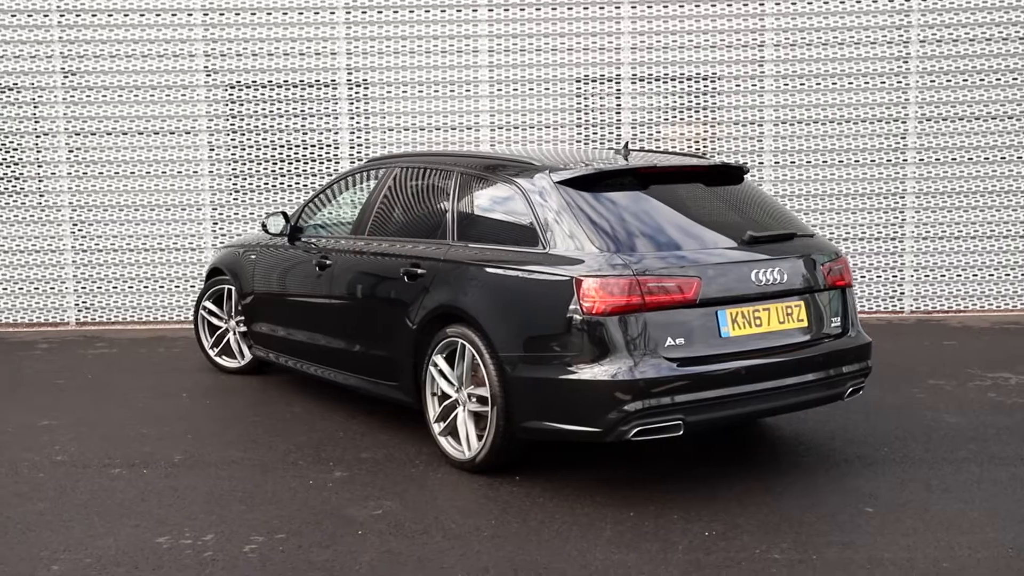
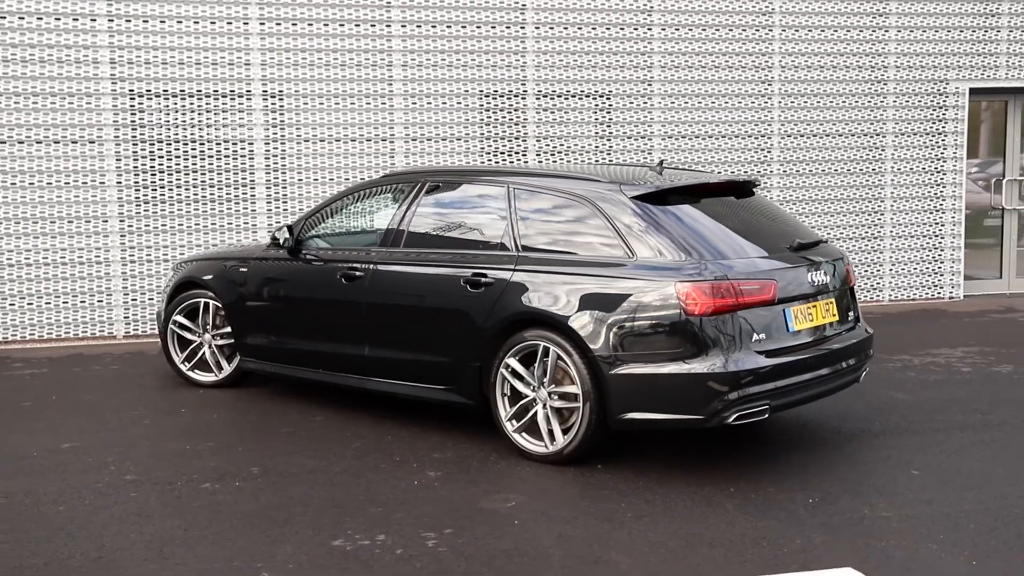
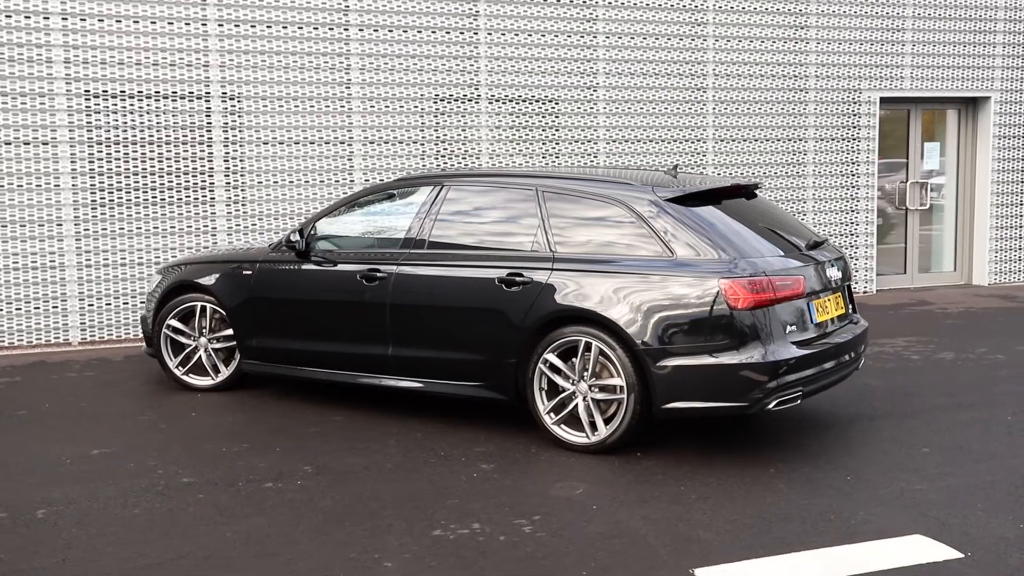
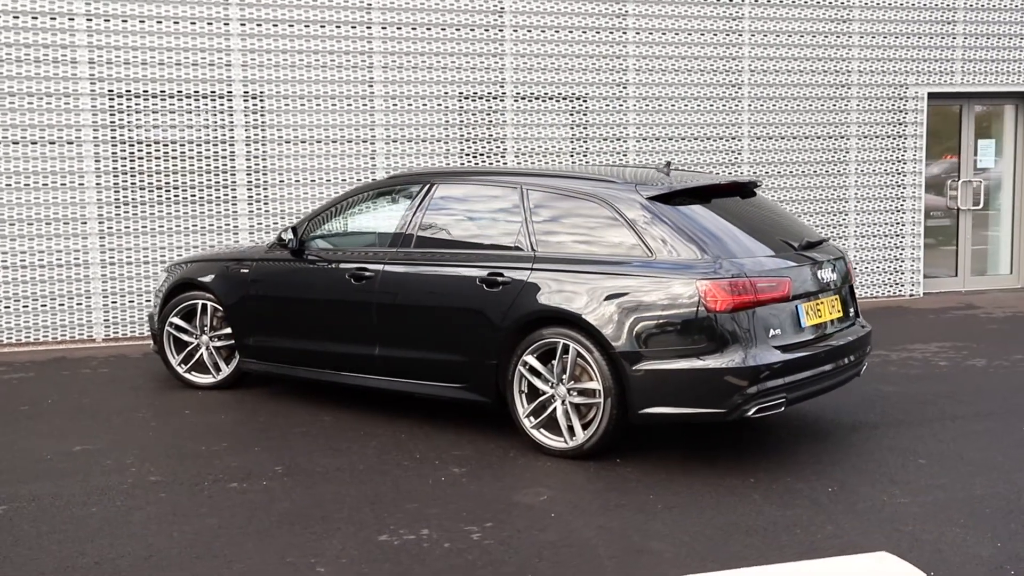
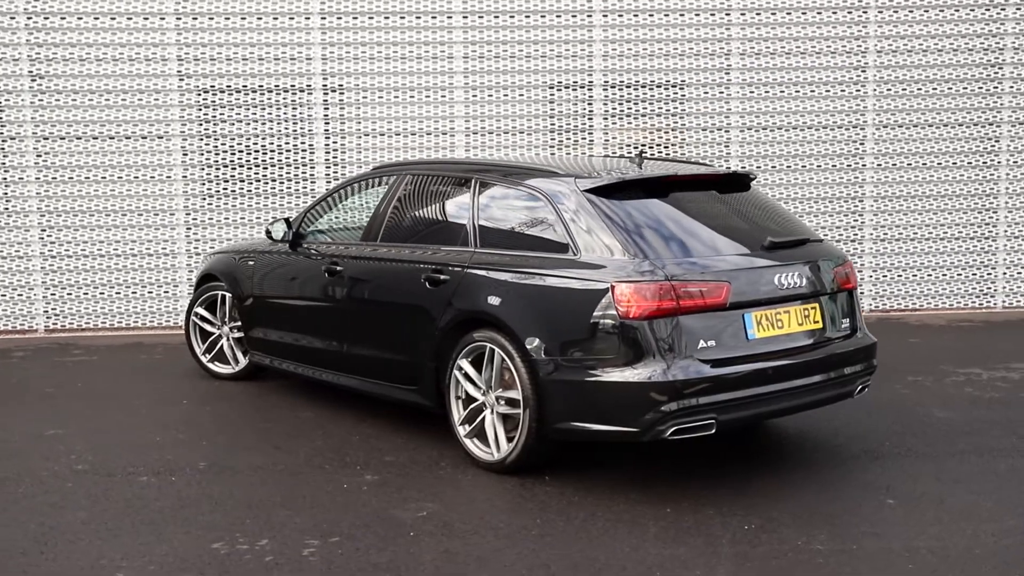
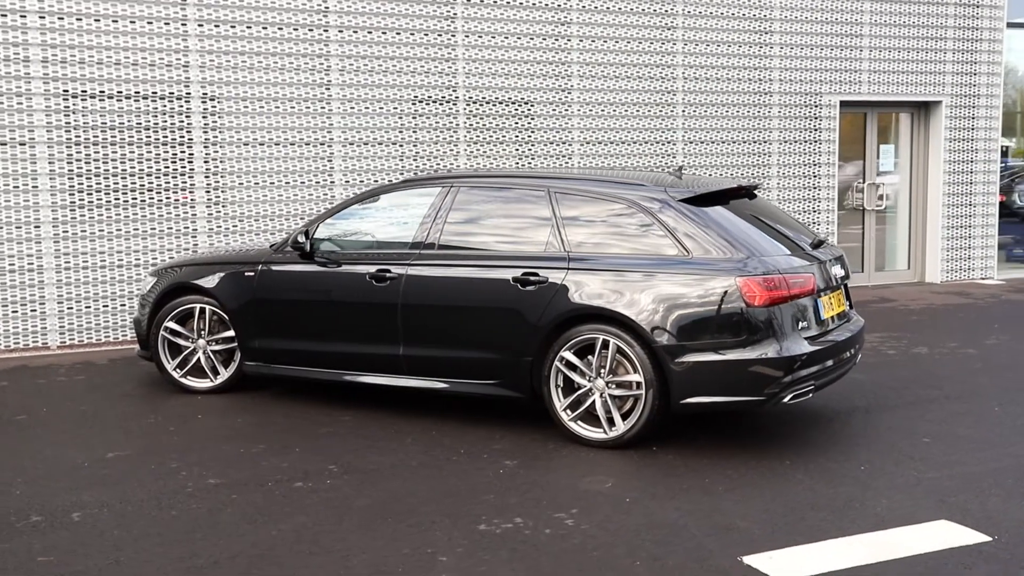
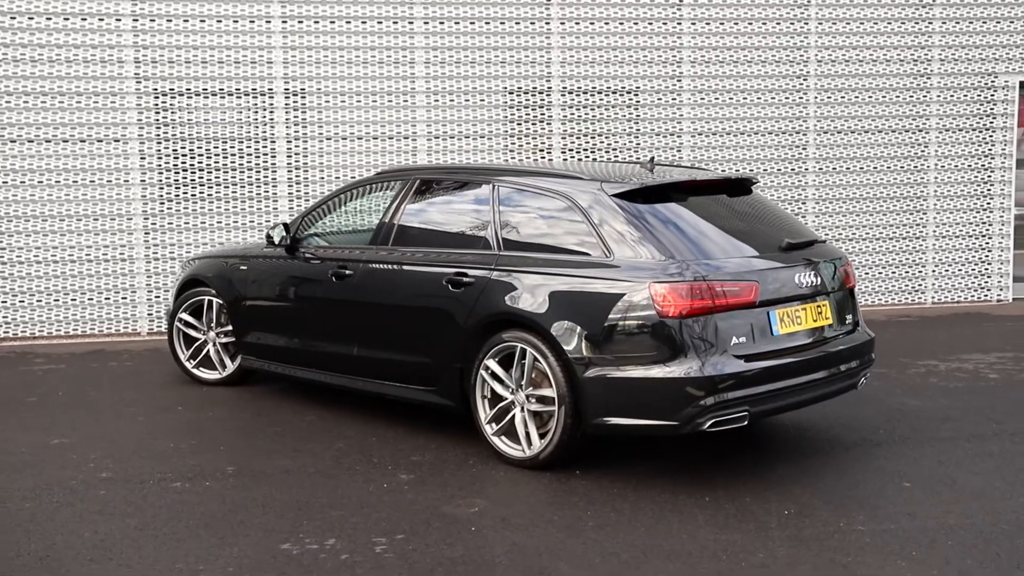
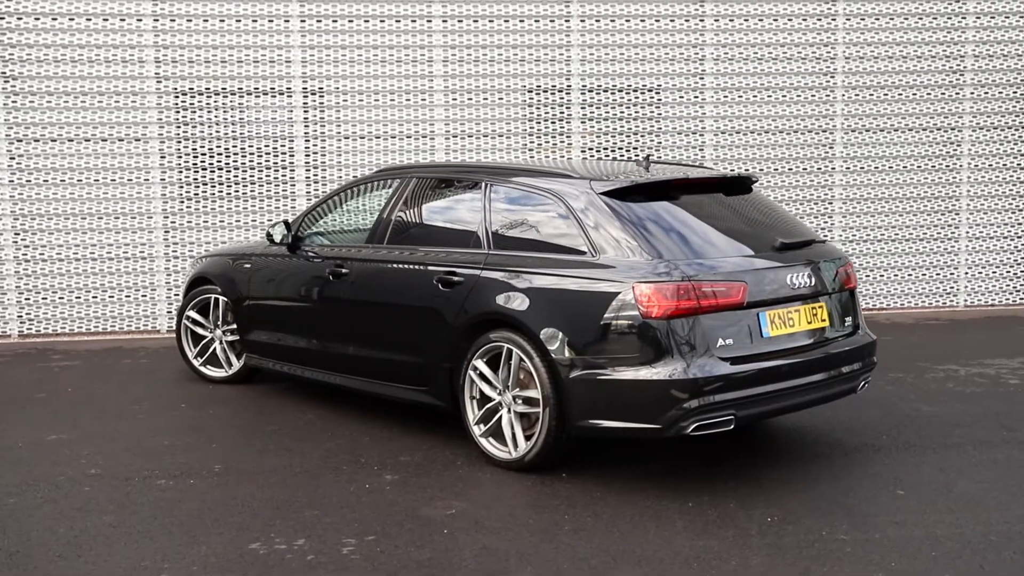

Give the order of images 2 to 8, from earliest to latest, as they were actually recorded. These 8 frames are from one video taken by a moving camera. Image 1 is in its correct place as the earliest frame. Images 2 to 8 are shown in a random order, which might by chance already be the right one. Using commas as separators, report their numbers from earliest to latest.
5, 8, 7, 2, 4, 3, 6
